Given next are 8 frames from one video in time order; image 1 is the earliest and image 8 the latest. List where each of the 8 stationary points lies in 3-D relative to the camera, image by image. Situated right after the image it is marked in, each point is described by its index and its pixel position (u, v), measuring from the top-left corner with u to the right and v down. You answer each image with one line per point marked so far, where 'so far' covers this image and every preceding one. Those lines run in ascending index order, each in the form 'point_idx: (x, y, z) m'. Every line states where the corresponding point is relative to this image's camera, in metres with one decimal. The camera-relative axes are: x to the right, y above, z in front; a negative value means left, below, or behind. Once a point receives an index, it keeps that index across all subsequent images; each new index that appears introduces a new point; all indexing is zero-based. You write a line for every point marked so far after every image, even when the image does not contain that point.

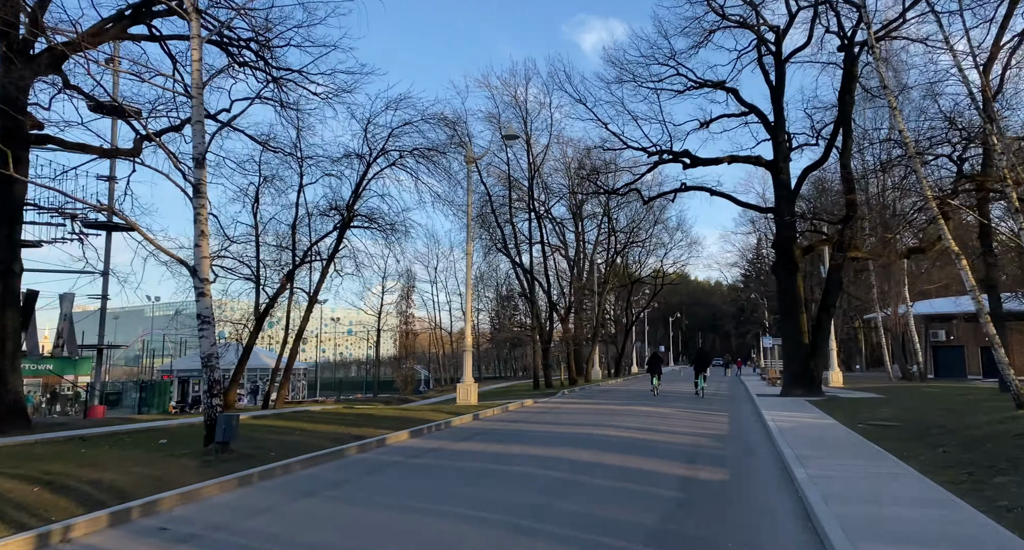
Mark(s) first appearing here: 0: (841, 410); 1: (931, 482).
0: (+9.1, -3.7, +18.6) m
1: (+5.1, -2.5, +8.2) m
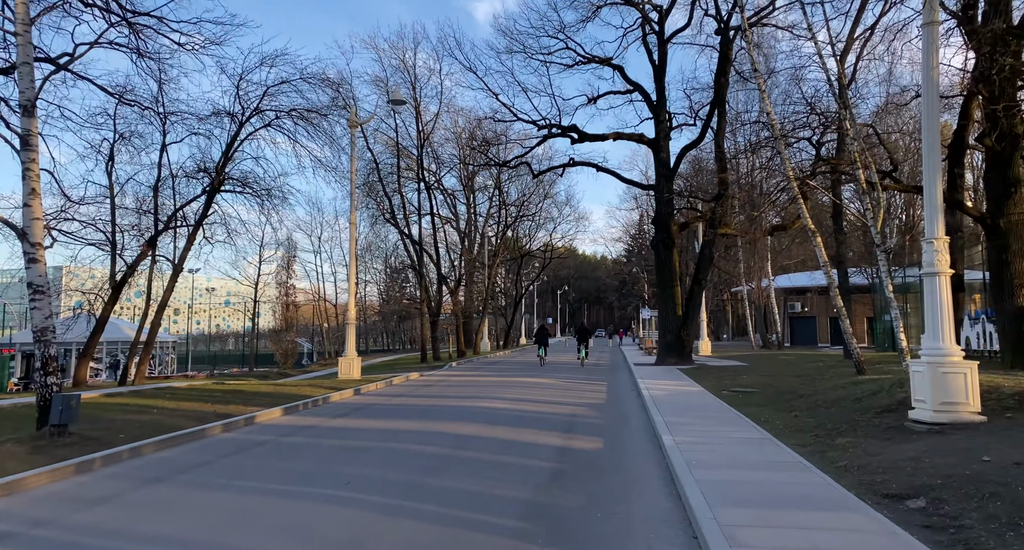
0: (+5.8, -3.0, +19.9) m
1: (+3.5, -2.3, +8.9) m
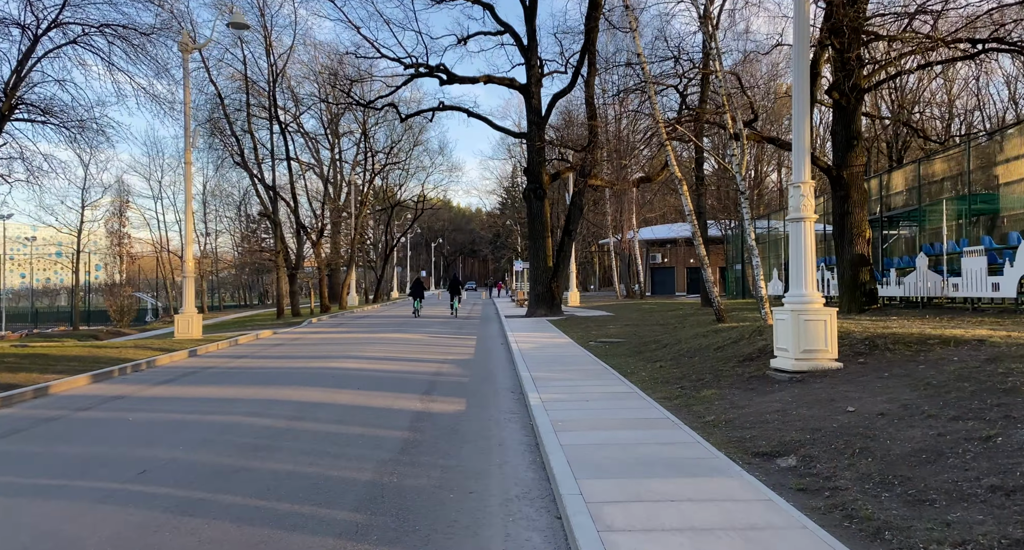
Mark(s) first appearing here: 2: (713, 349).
0: (+1.9, -1.6, +19.7) m
1: (+1.6, -1.6, +8.4) m
2: (+3.3, -1.2, +11.3) m
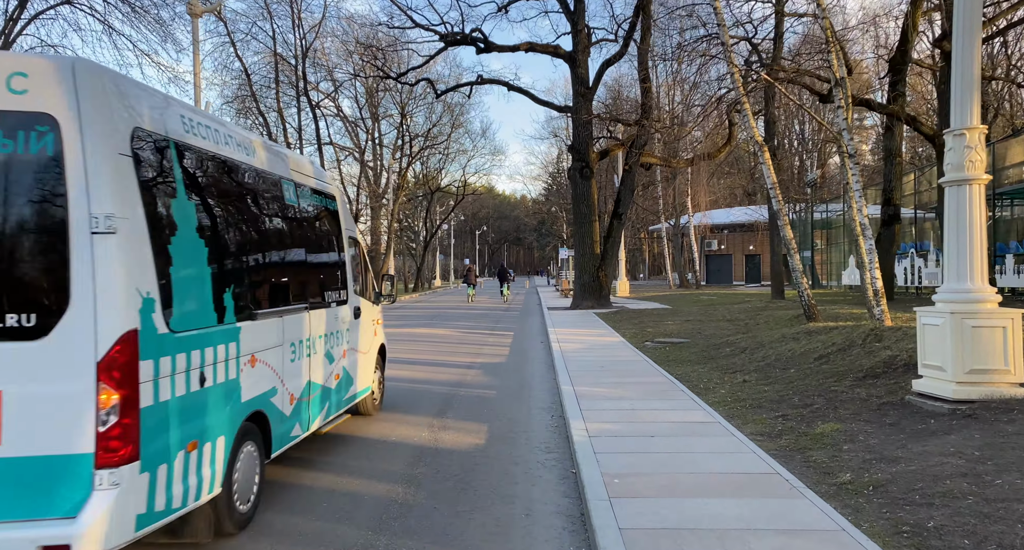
0: (+3.0, -1.2, +17.2) m
1: (+2.0, -1.5, +6.0) m
2: (+3.8, -1.1, +8.7) m
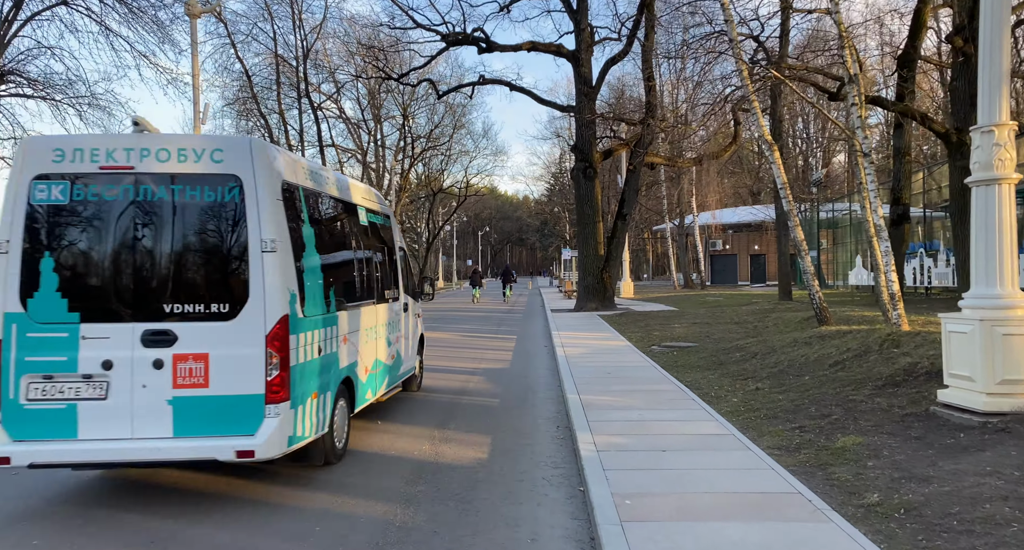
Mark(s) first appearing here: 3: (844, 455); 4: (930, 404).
0: (+3.1, -1.3, +16.9) m
1: (+2.0, -1.5, +5.7) m
2: (+3.9, -1.1, +8.4) m
3: (+2.7, -1.4, +5.5) m
4: (+3.8, -1.2, +6.2) m
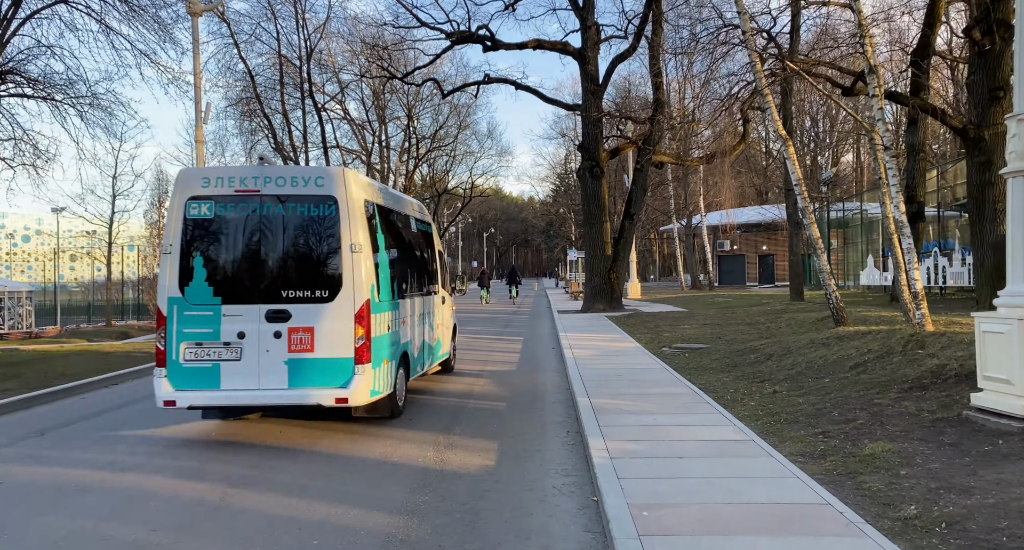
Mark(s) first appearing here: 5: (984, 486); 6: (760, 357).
0: (+3.2, -1.3, +16.6) m
1: (+2.1, -1.5, +5.4) m
2: (+4.0, -1.1, +8.1) m
3: (+2.8, -1.4, +5.2) m
4: (+3.9, -1.1, +5.9) m
5: (+3.0, -1.3, +4.3) m
6: (+3.8, -1.2, +10.3) m
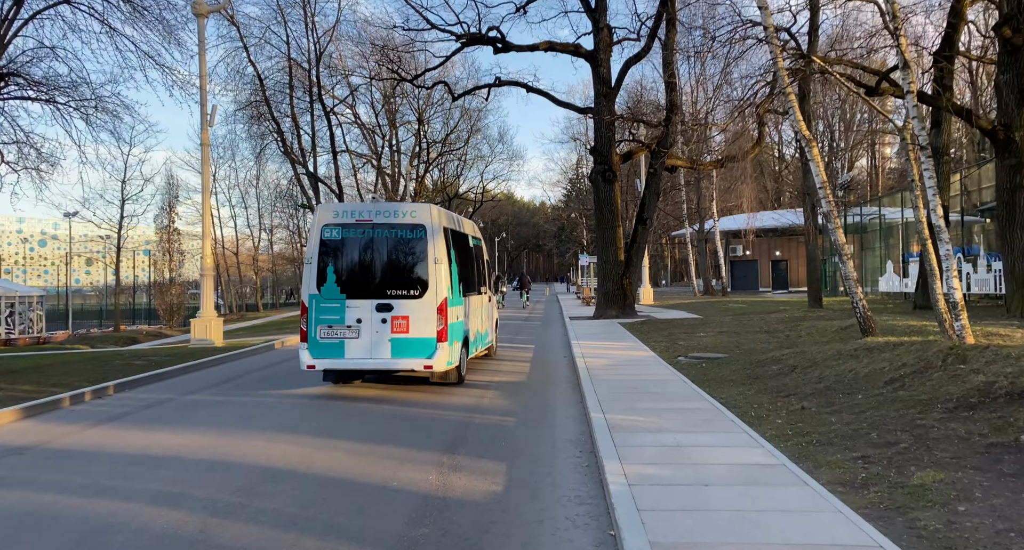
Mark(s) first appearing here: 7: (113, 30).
0: (+3.5, -1.5, +16.0) m
1: (+2.1, -1.6, +4.8) m
2: (+4.1, -1.2, +7.5) m
3: (+2.8, -1.5, +4.7) m
4: (+3.9, -1.2, +5.3) m
5: (+3.0, -1.4, +3.8) m
6: (+3.9, -1.4, +9.8) m
7: (-8.9, +5.4, +15.1) m
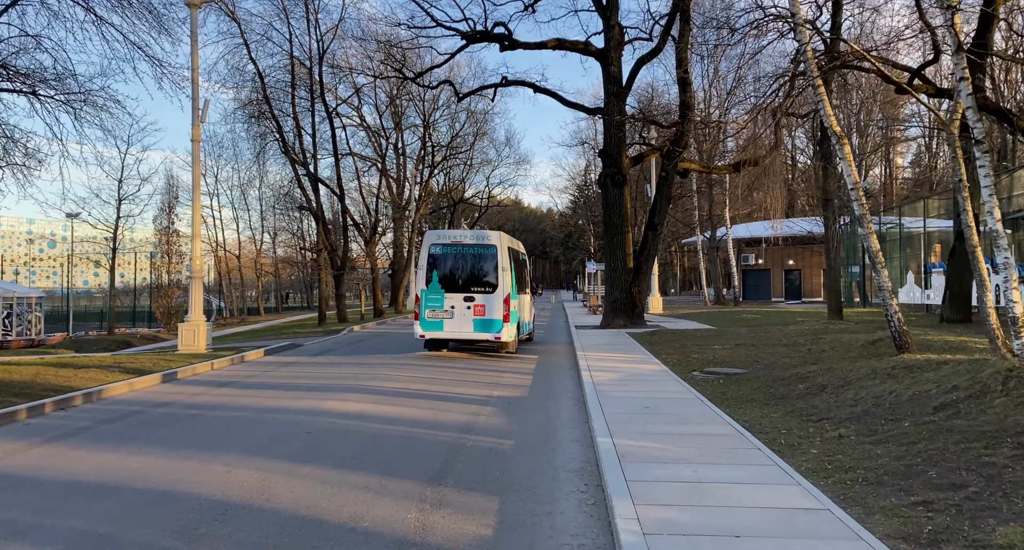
0: (+3.5, -1.6, +15.1) m
1: (+2.1, -1.6, +3.9) m
2: (+4.1, -1.3, +6.6) m
3: (+2.8, -1.5, +3.8) m
4: (+3.9, -1.3, +4.4) m
5: (+3.0, -1.4, +2.8) m
6: (+3.9, -1.5, +8.8) m
7: (-8.7, +5.4, +14.3) m
